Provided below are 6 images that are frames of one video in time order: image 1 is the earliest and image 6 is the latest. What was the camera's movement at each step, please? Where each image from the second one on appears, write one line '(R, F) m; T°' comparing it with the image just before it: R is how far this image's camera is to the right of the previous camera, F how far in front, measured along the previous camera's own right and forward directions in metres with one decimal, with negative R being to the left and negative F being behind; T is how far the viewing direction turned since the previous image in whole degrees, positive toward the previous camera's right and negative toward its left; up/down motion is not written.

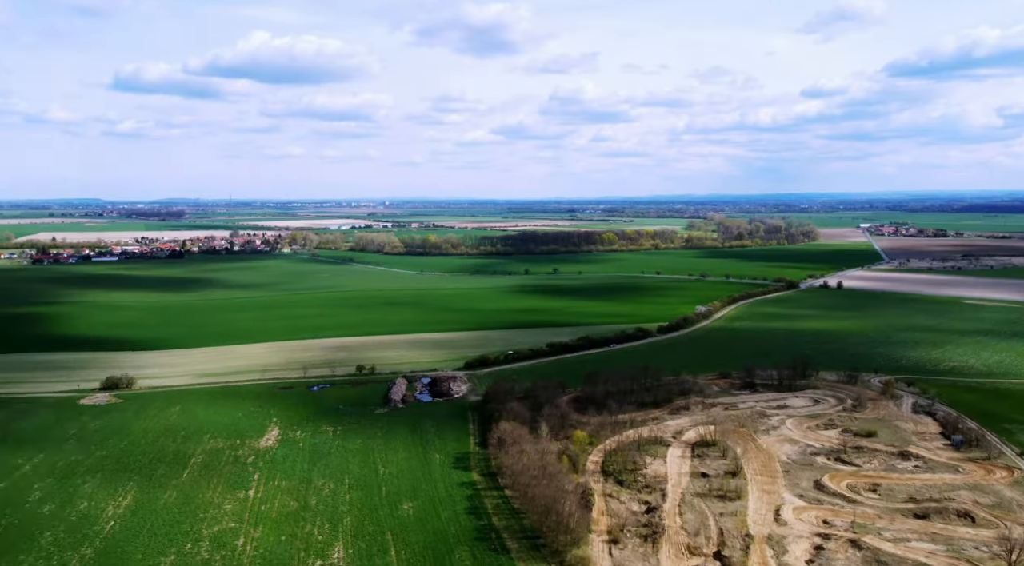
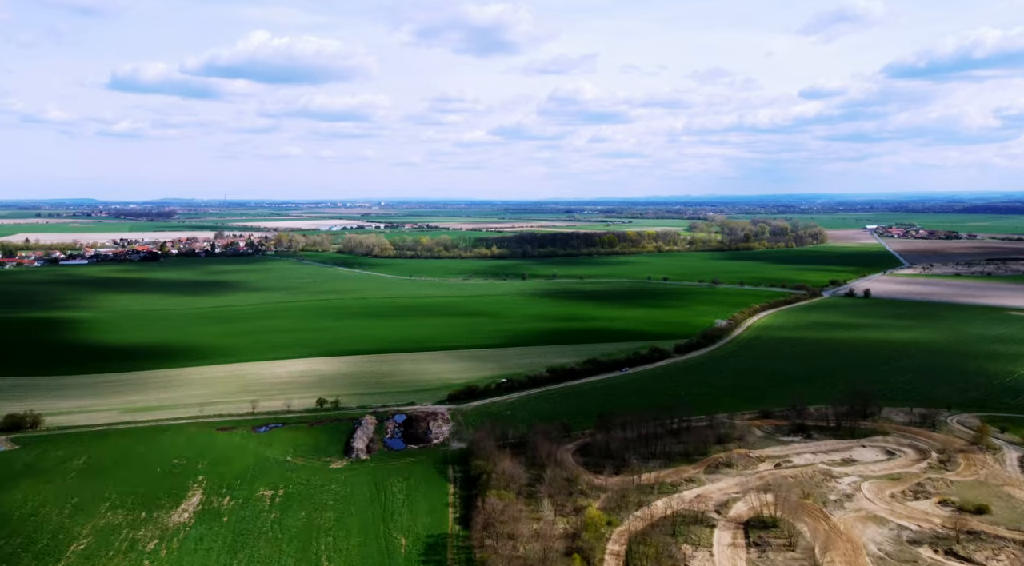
(+0.2, +7.5) m; 0°
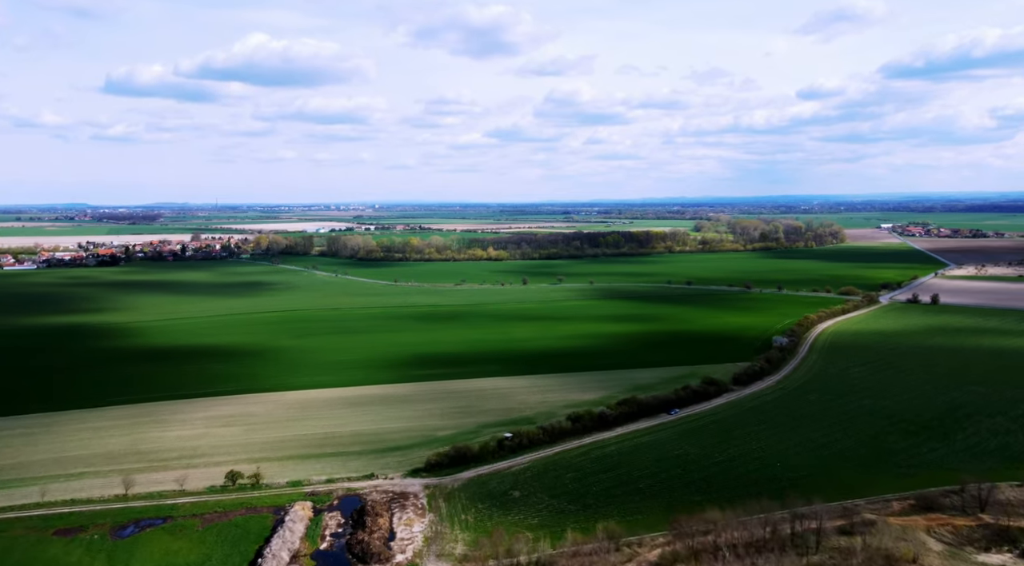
(-0.3, +12.1) m; 0°
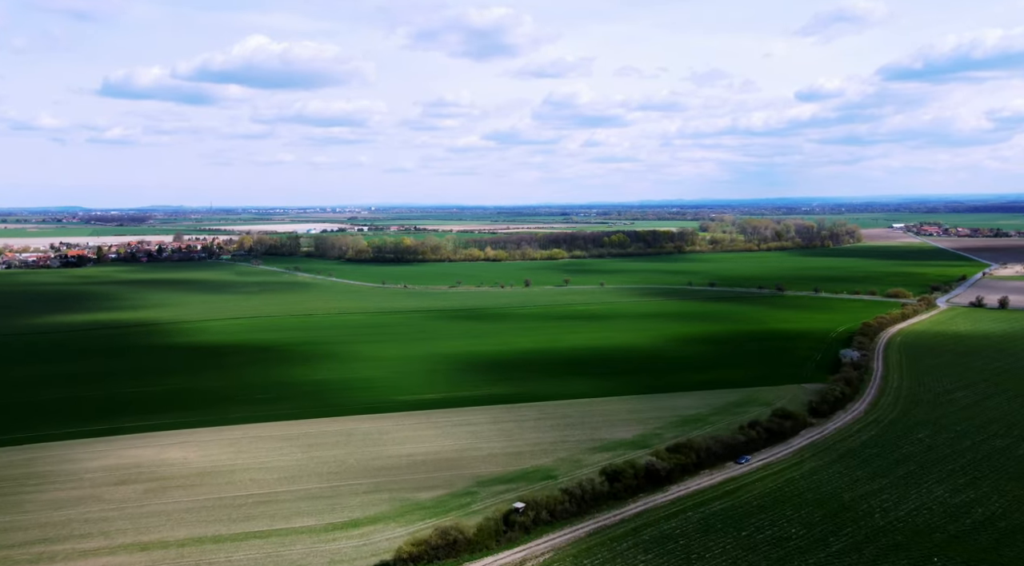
(-0.3, +8.6) m; 0°
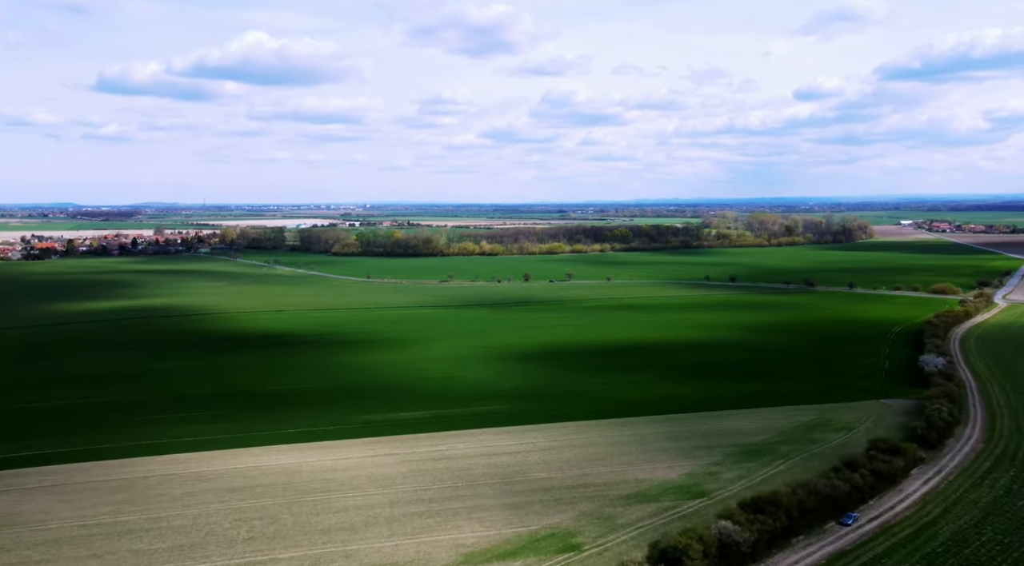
(-0.1, +7.1) m; 0°
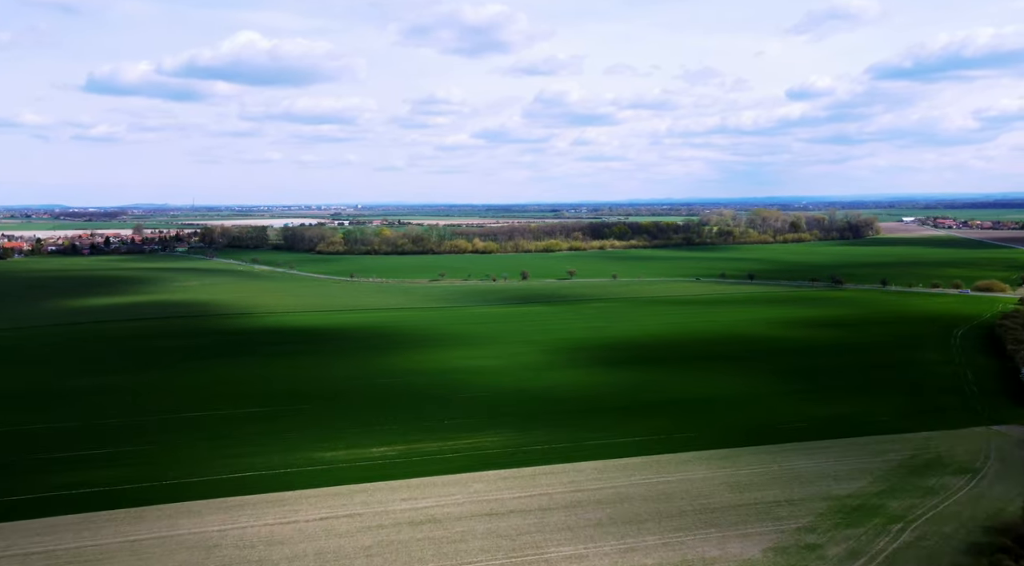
(-0.3, +5.8) m; 0°
